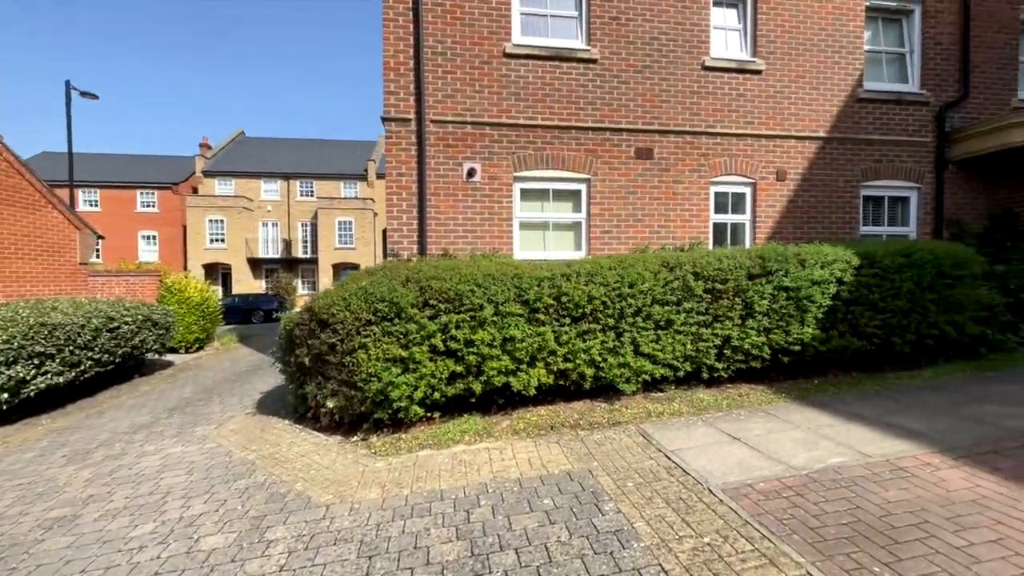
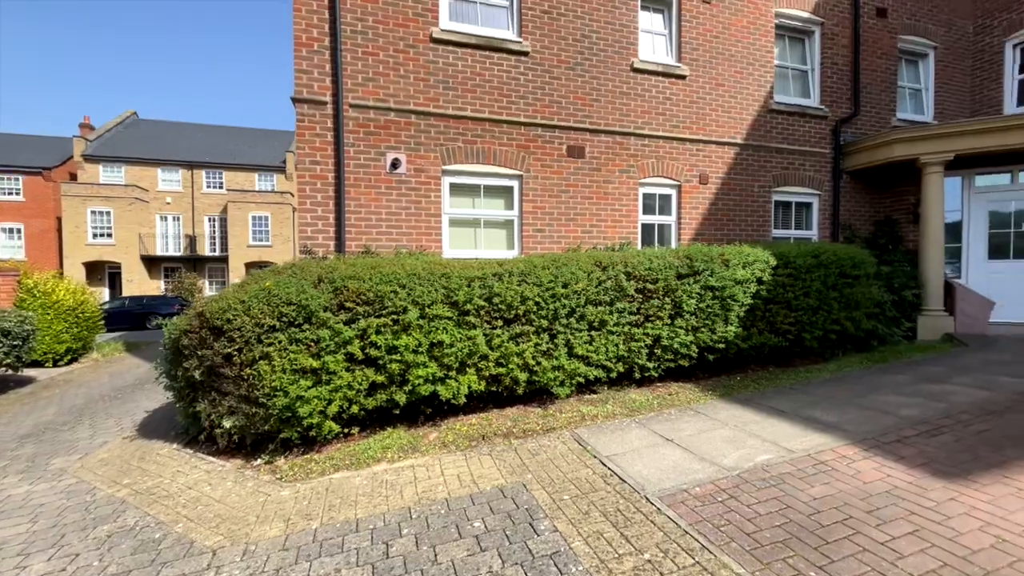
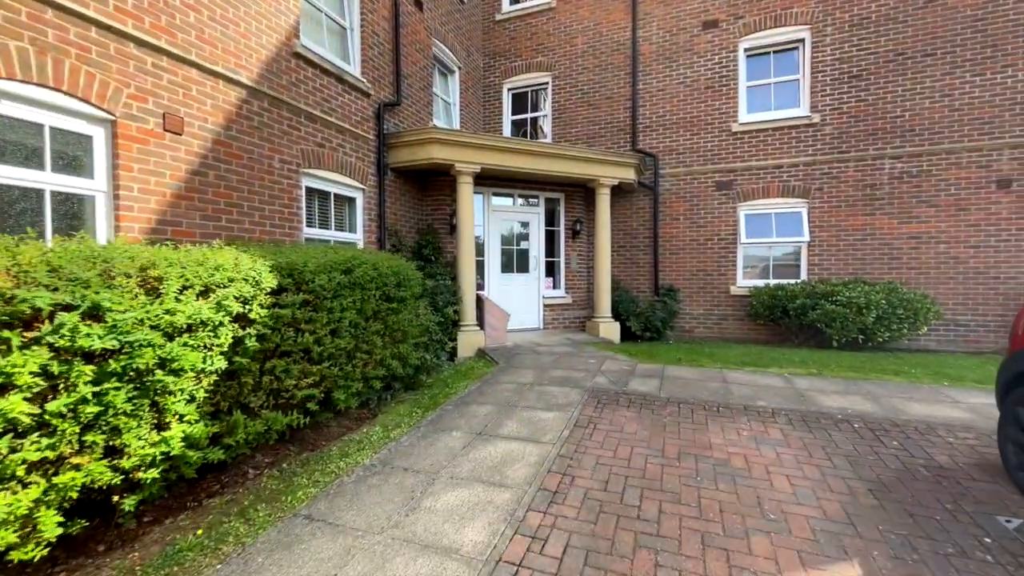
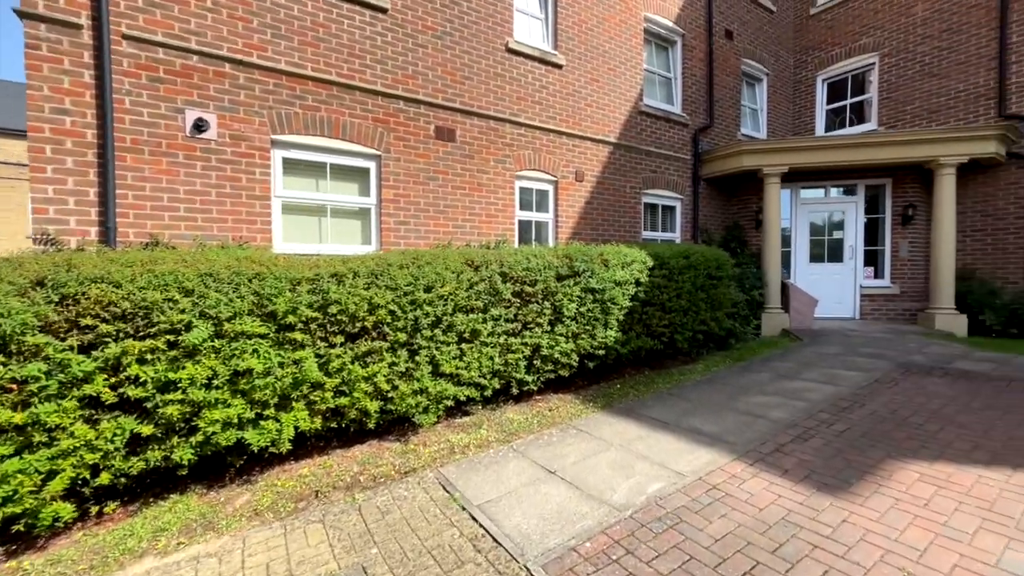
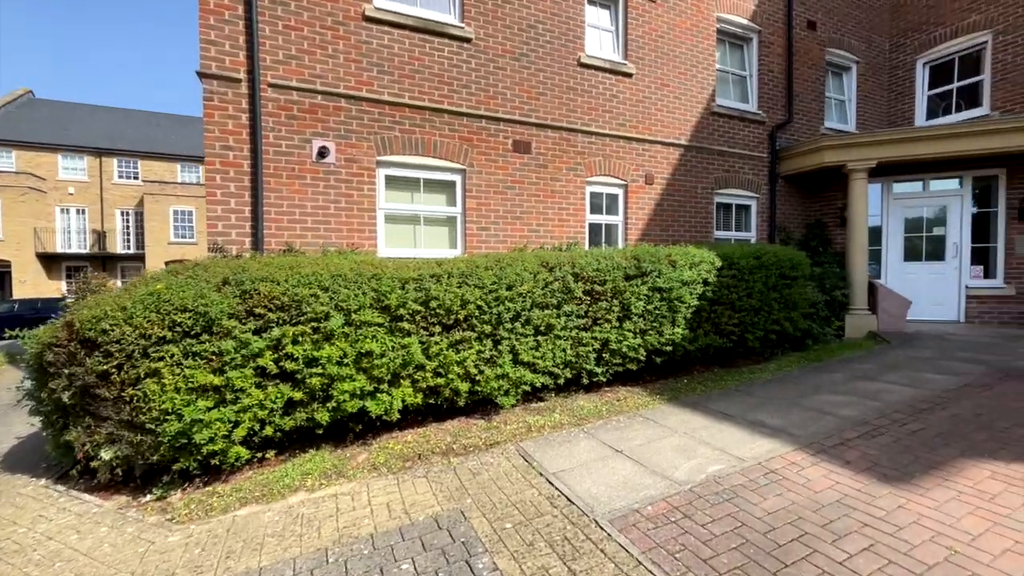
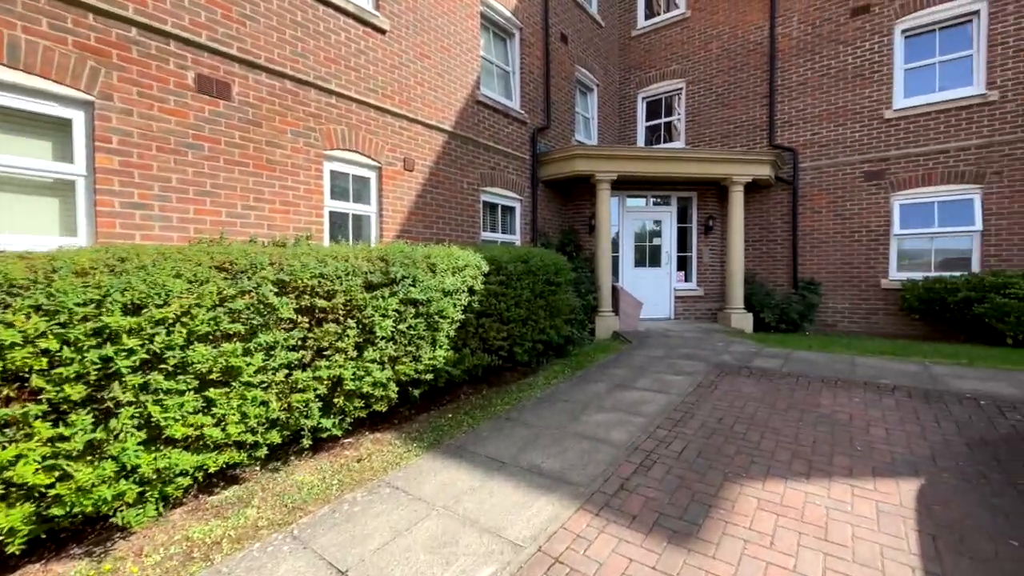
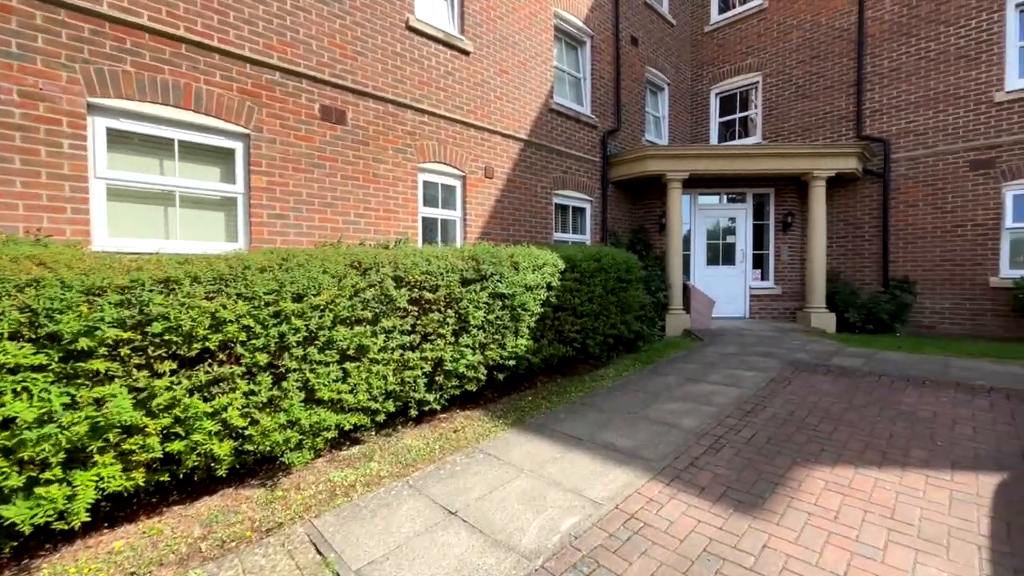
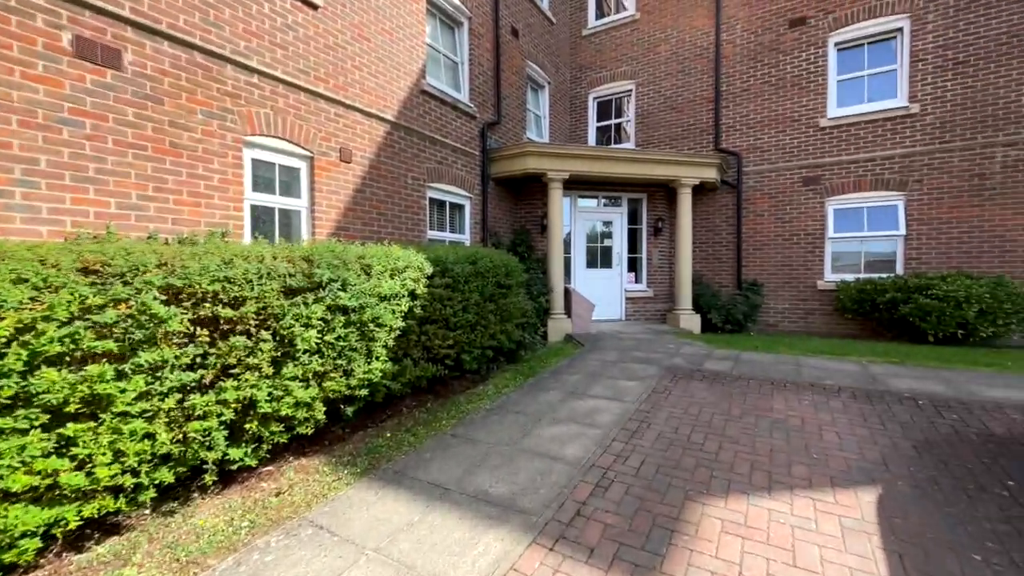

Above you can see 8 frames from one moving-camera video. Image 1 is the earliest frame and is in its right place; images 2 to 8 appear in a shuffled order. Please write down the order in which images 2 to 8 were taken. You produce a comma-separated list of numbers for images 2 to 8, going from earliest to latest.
2, 5, 4, 7, 6, 8, 3
